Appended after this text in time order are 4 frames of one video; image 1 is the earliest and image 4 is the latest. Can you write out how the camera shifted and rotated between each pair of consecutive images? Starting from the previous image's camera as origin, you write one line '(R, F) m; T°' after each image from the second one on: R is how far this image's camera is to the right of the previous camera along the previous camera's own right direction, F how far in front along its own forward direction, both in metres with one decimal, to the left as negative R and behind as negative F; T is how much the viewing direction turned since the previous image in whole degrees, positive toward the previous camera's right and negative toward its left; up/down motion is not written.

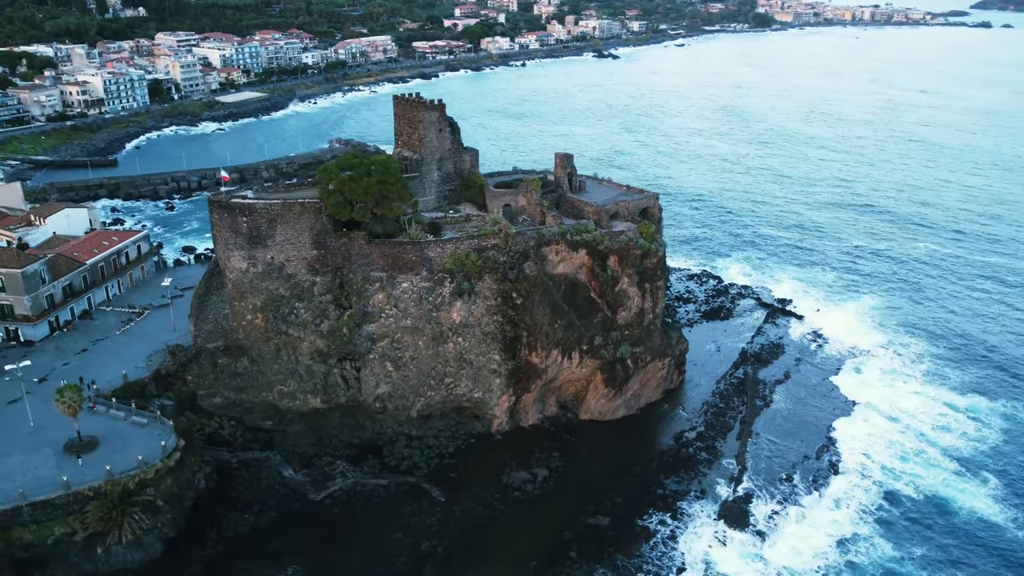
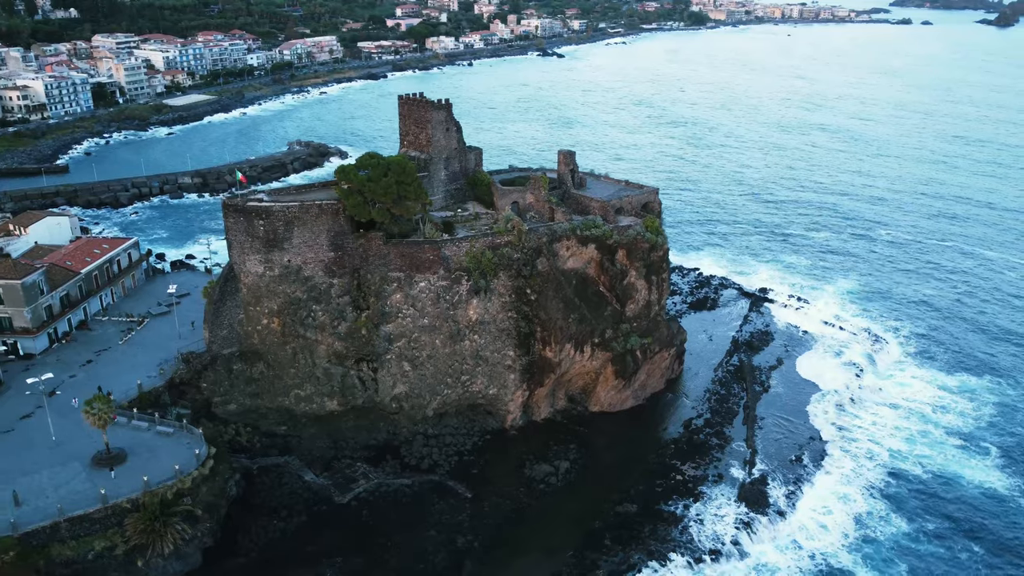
(-3.5, -0.3) m; +4°
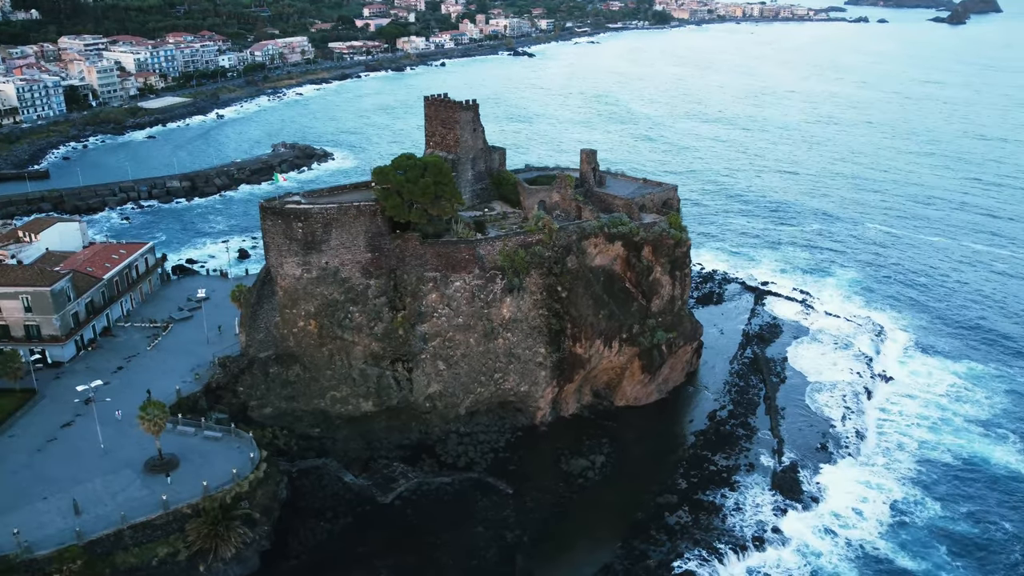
(-3.2, -0.4) m; +2°
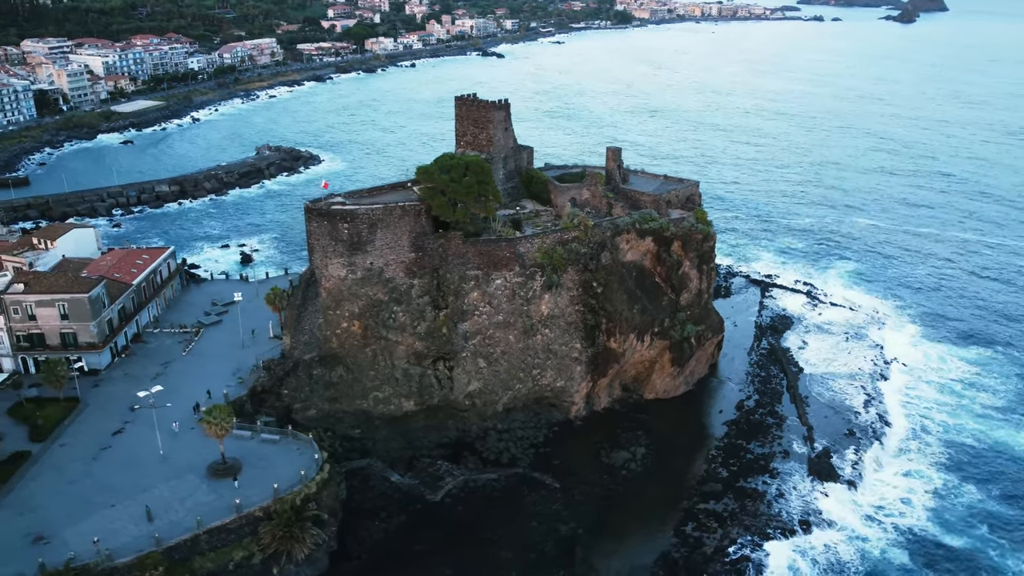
(-3.7, -0.3) m; +3°
